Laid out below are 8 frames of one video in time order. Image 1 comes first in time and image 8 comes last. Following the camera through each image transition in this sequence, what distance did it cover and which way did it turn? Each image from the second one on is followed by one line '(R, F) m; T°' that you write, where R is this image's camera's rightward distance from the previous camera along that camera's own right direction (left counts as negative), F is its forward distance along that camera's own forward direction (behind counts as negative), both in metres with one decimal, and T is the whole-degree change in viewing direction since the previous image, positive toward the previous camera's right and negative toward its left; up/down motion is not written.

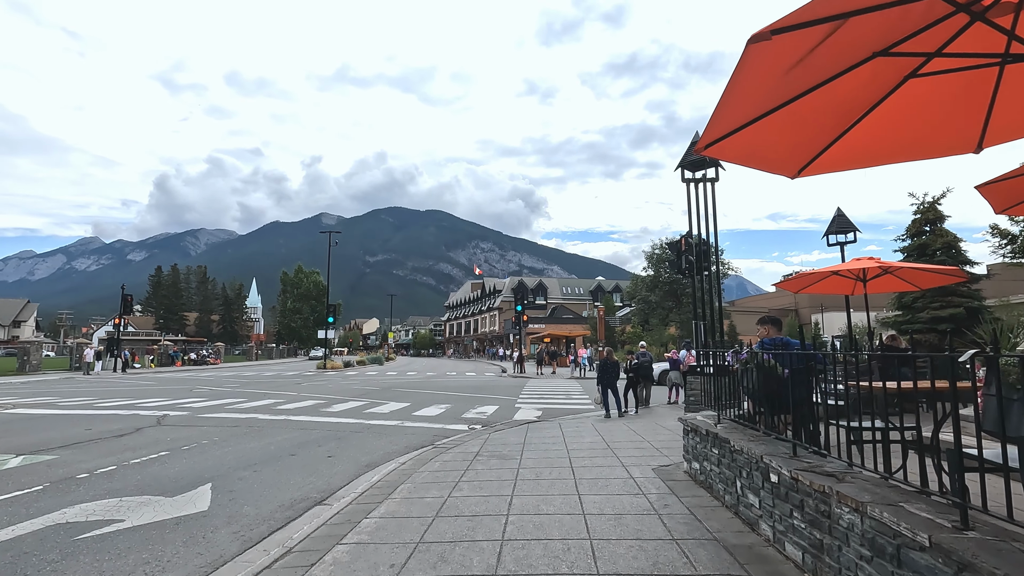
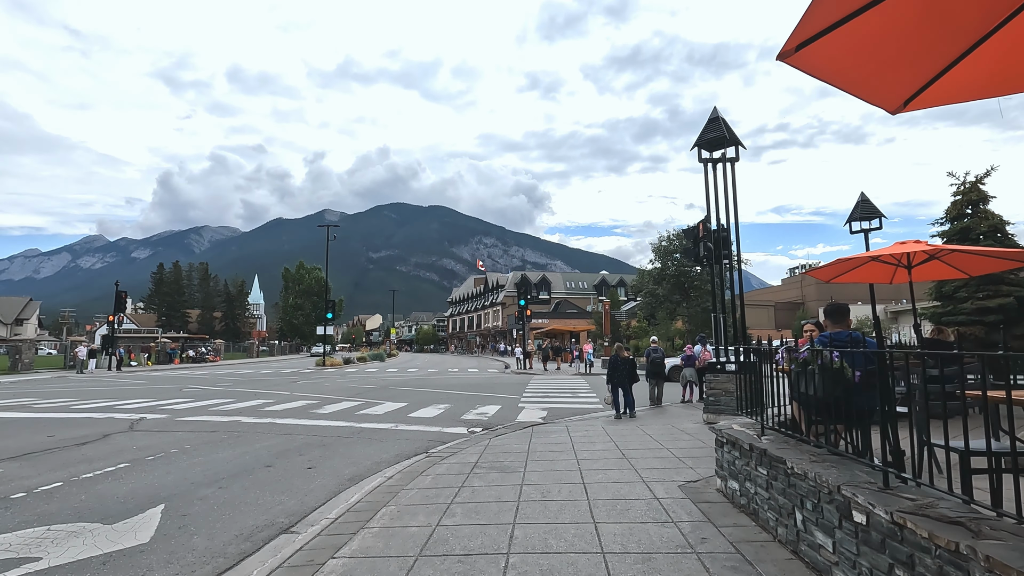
(0.0, +1.0) m; 0°
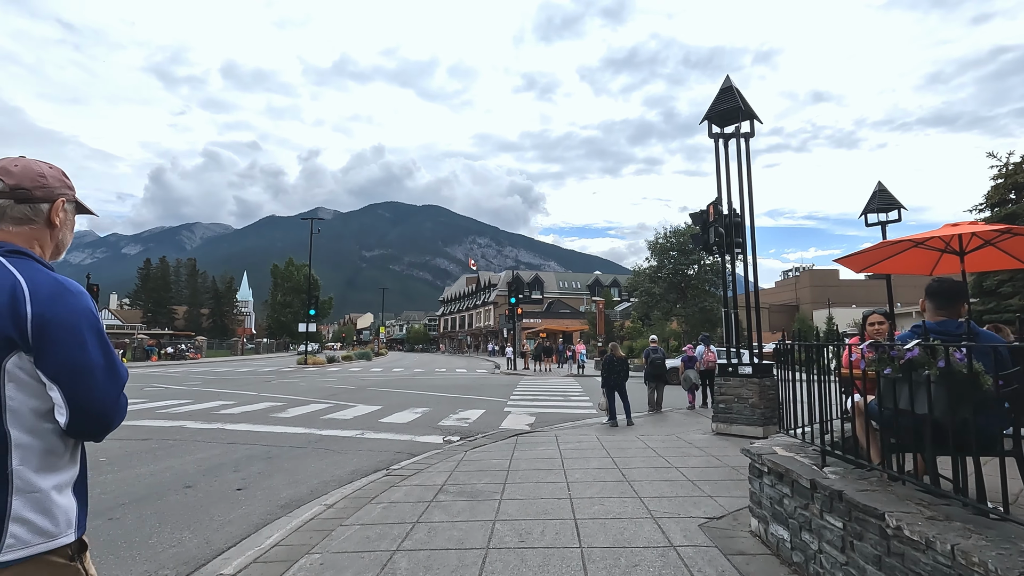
(+0.2, +1.4) m; +1°
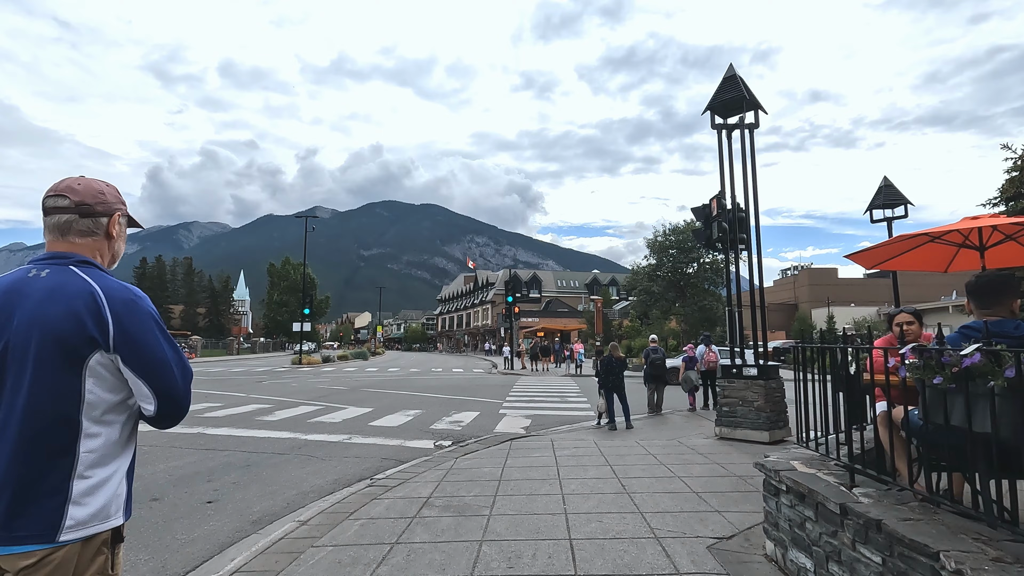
(+0.1, +0.5) m; 0°
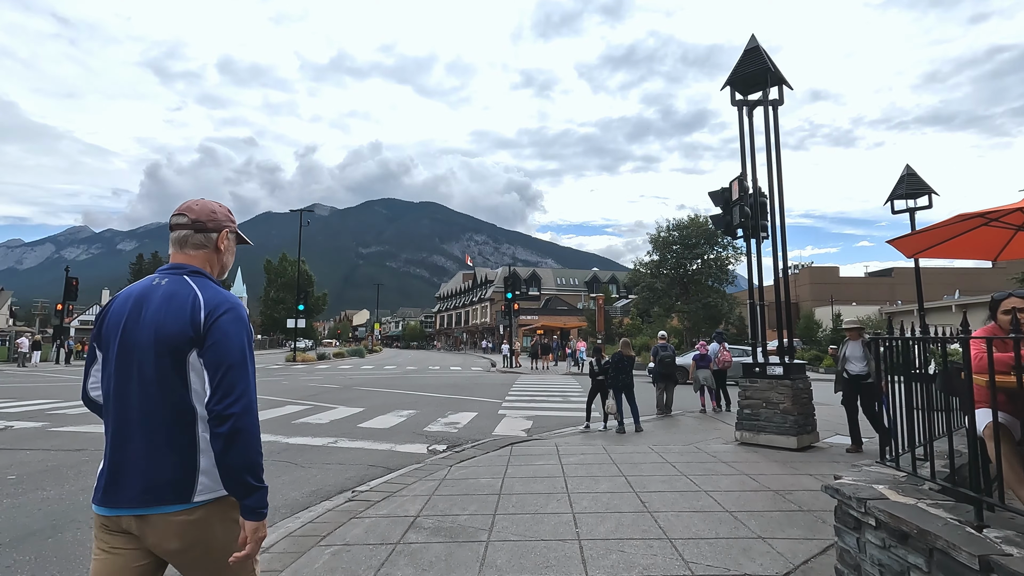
(0.0, +0.9) m; 0°
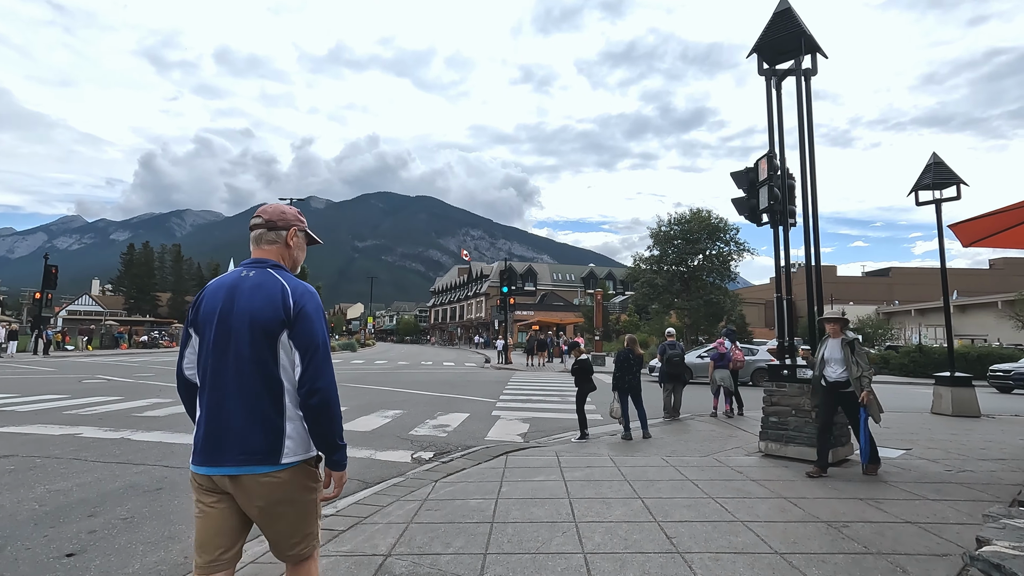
(0.0, +1.0) m; 0°
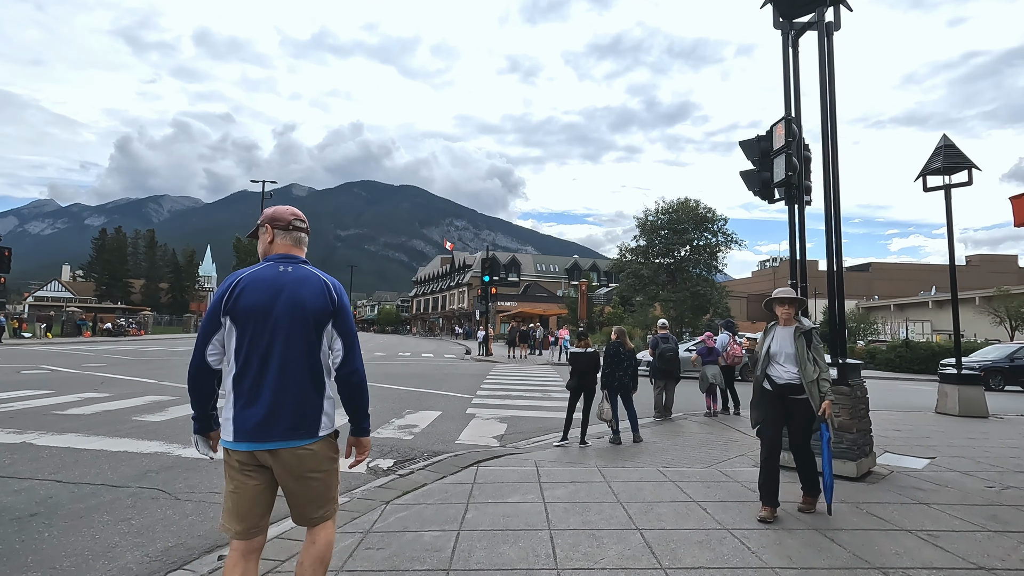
(+0.1, +1.1) m; +2°
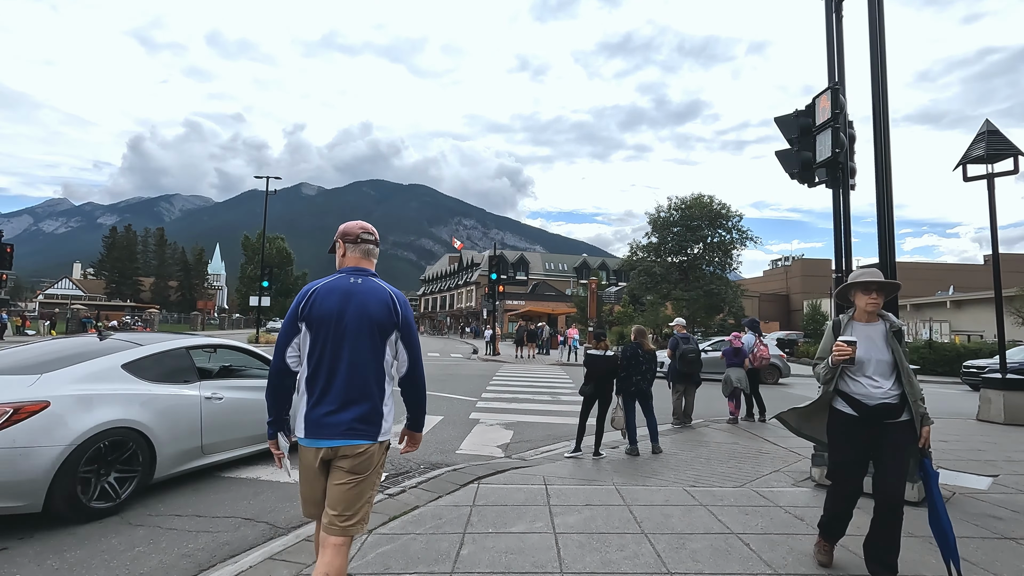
(0.0, +0.8) m; -1°
